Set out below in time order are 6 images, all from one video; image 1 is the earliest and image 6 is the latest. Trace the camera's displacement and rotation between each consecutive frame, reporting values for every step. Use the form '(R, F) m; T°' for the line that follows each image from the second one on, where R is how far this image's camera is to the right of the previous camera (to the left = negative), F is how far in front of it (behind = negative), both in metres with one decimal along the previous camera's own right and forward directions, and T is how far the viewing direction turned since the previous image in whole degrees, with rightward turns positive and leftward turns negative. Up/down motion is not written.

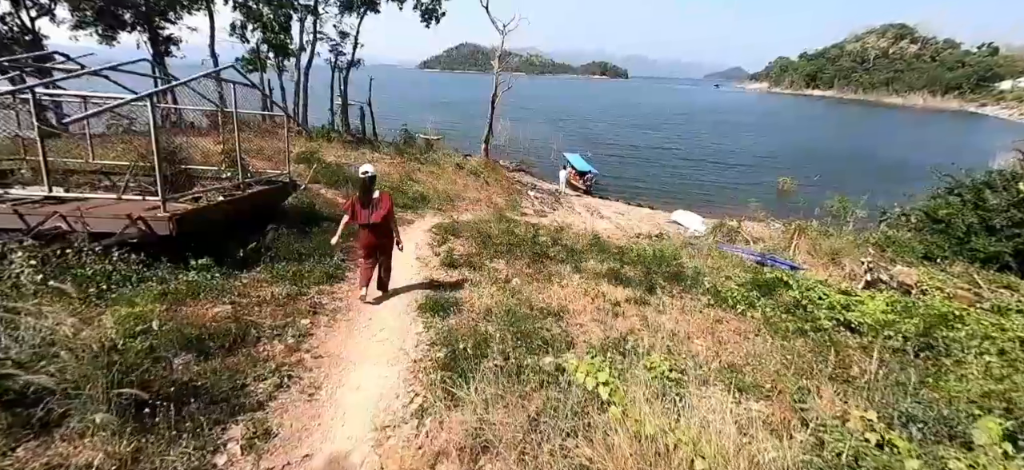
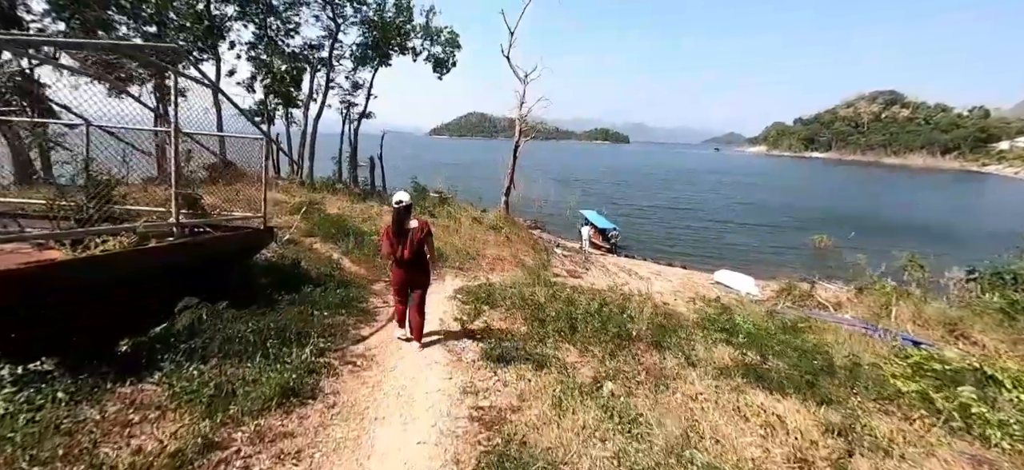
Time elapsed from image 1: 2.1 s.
(-0.8, +2.5) m; -1°
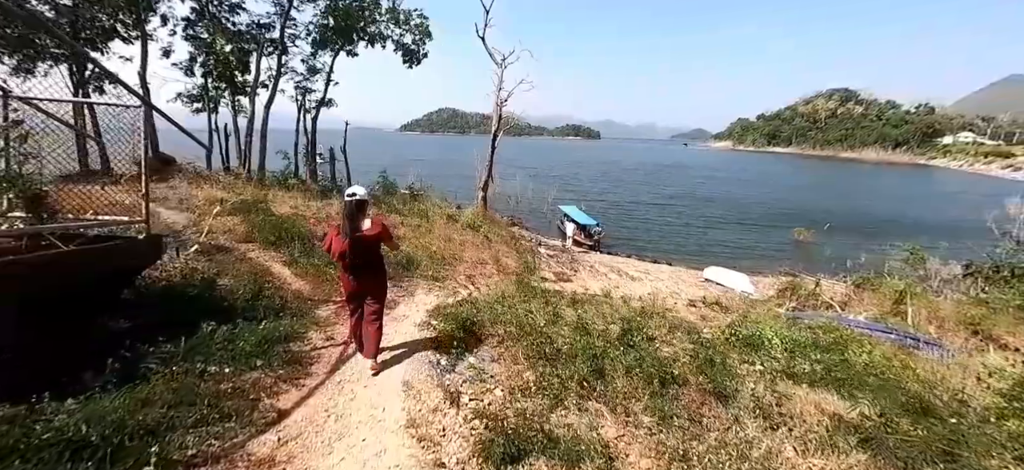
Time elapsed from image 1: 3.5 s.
(-0.2, +1.6) m; +4°
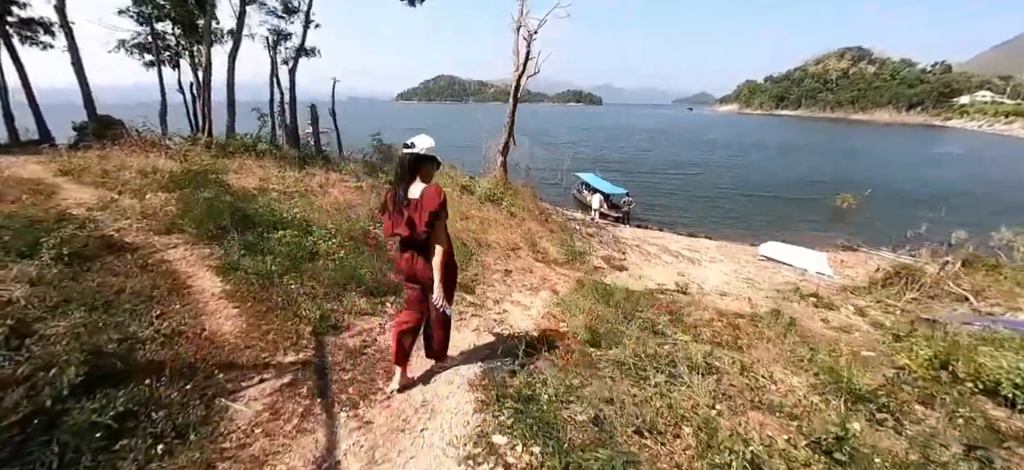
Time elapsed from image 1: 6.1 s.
(-0.8, +3.0) m; 0°
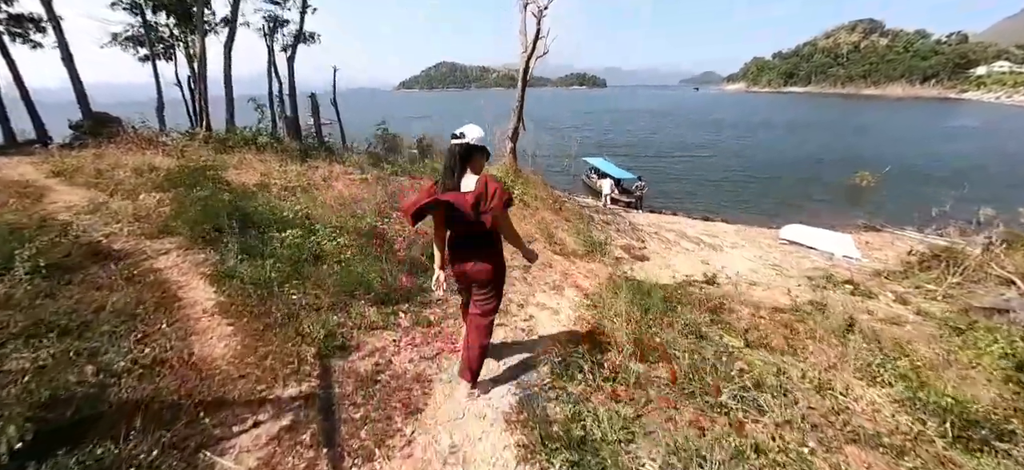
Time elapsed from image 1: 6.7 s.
(-0.2, +0.5) m; -1°
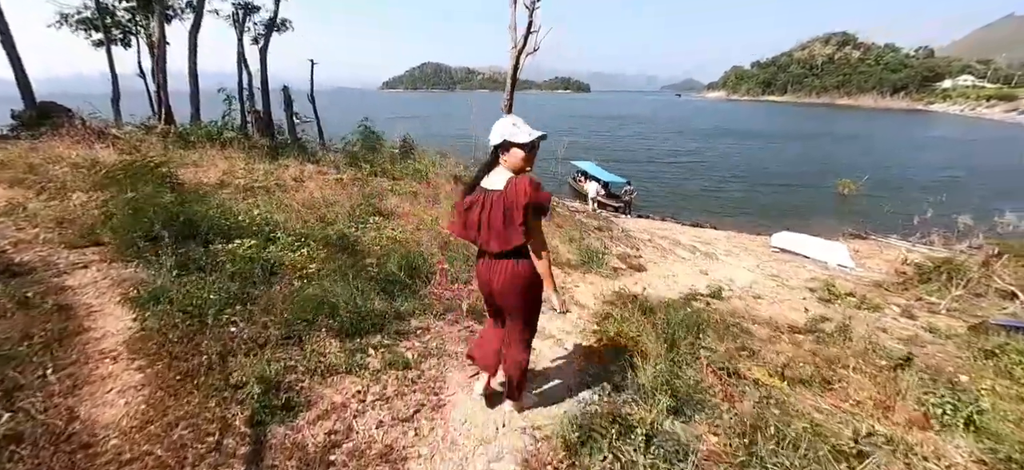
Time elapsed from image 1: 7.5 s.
(-0.1, +0.7) m; +2°
